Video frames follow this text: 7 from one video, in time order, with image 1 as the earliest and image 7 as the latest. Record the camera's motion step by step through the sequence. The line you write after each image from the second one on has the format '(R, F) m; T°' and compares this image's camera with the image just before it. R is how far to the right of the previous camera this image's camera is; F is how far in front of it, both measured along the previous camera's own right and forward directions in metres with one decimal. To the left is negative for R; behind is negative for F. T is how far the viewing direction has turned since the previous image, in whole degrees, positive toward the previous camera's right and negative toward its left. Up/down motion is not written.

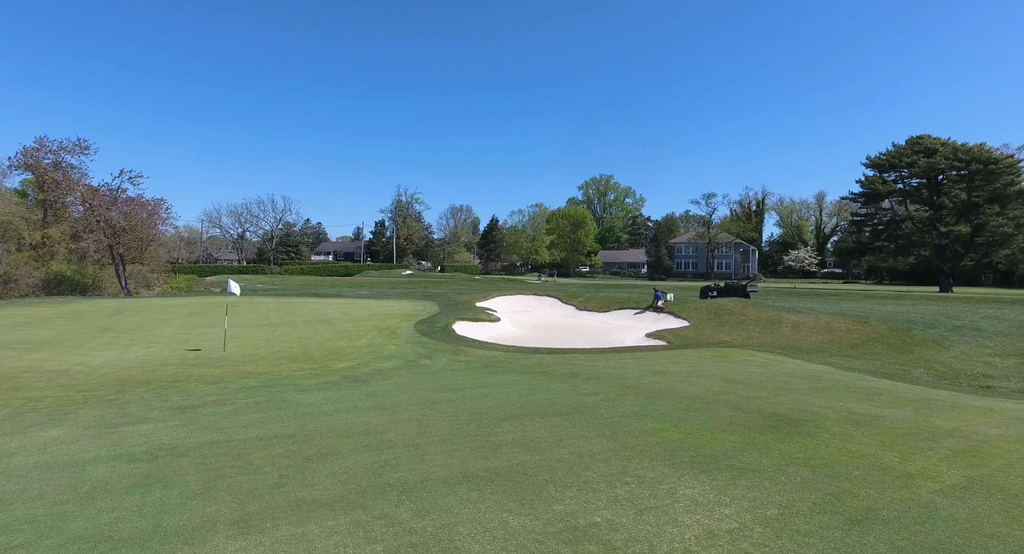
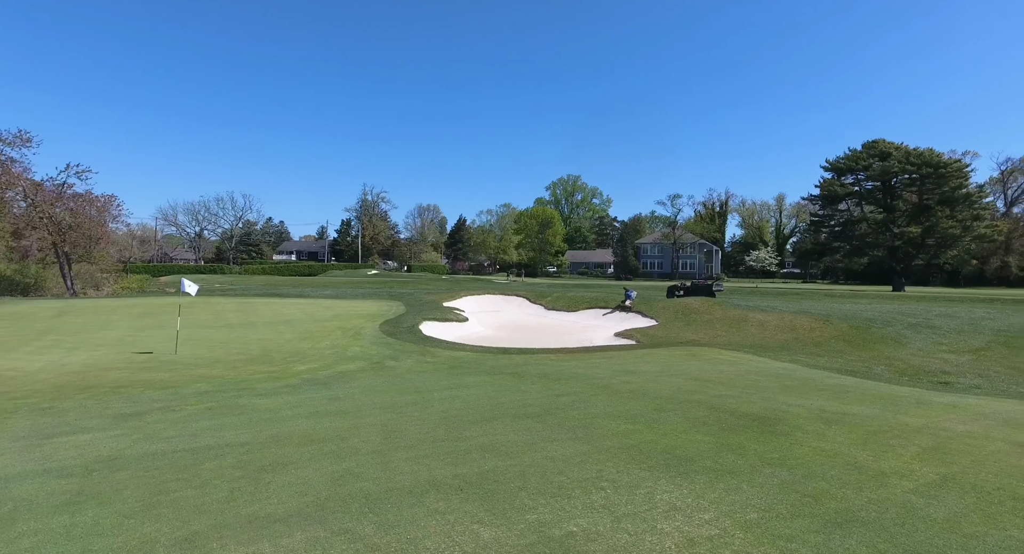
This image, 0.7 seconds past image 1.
(0.0, +0.3) m; +3°
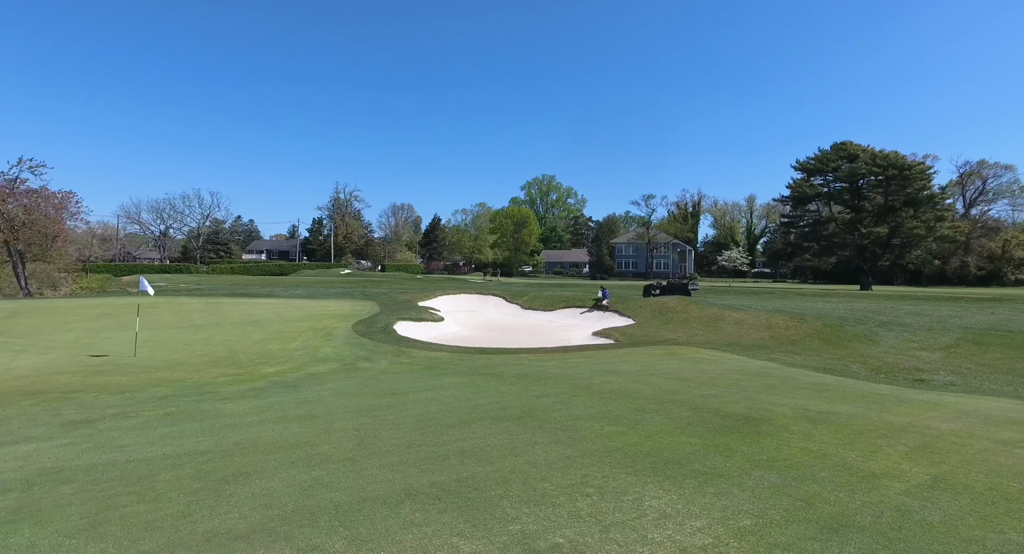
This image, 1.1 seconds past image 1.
(-0.1, +0.3) m; +3°
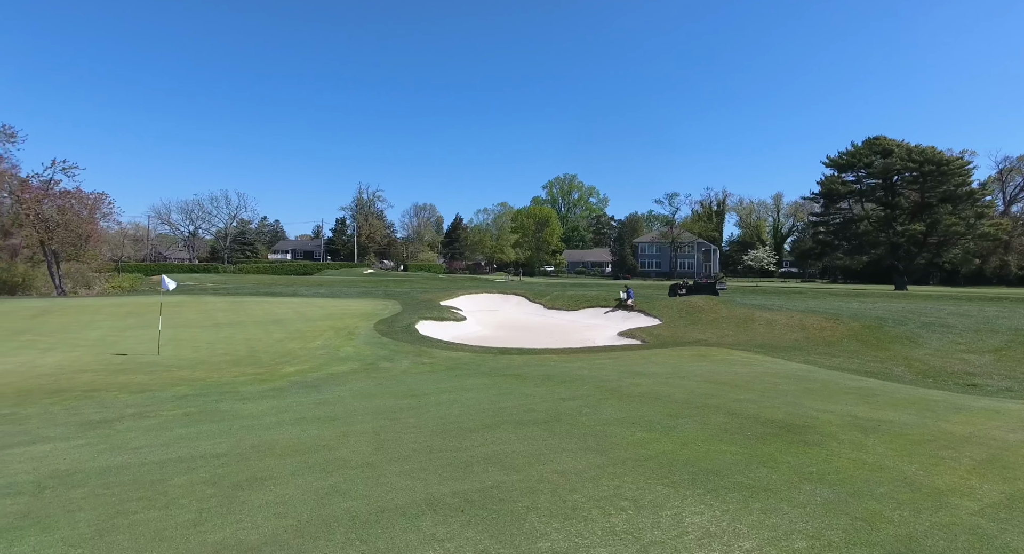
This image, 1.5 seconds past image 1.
(-0.1, +0.4) m; -2°
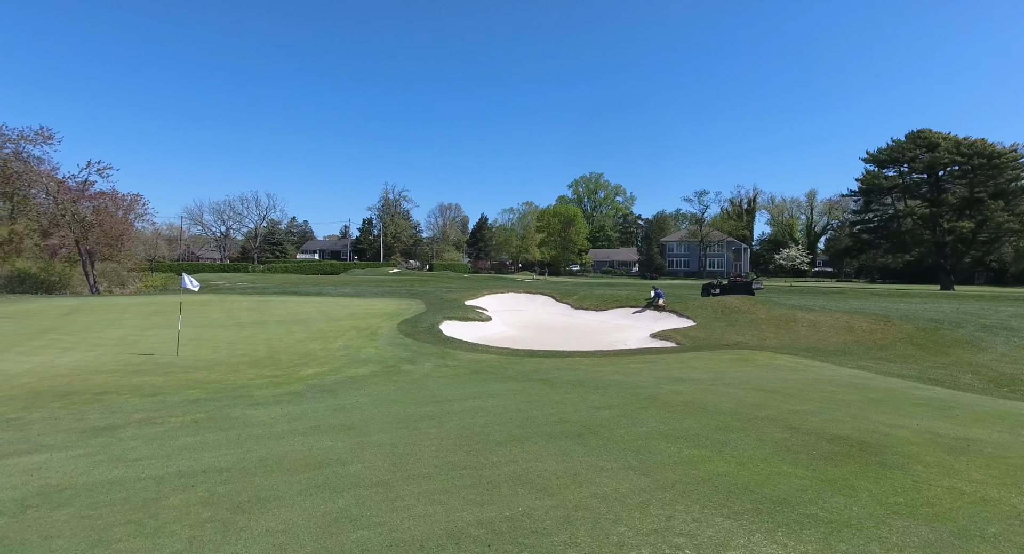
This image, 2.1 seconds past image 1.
(-0.1, +0.7) m; -3°
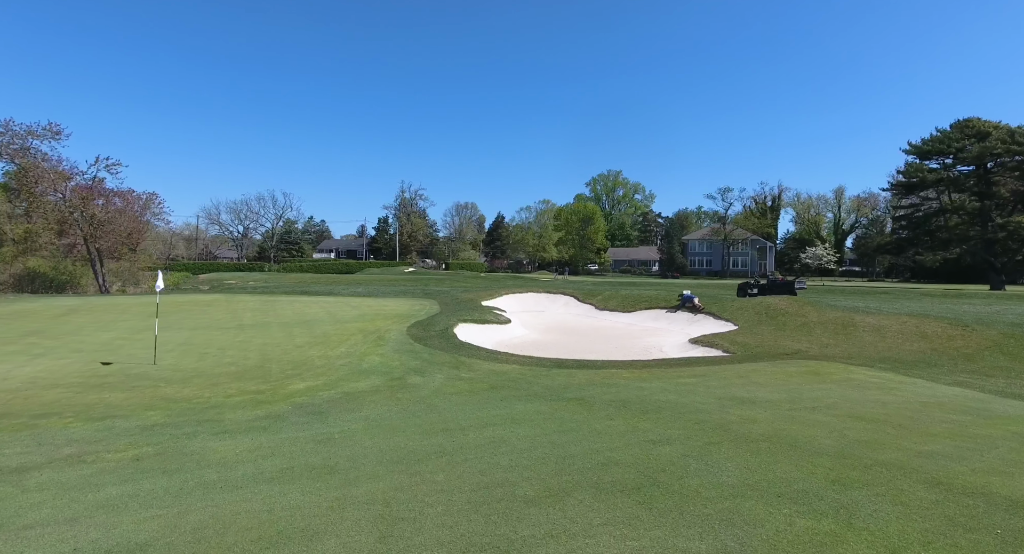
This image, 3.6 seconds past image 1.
(-0.2, +1.8) m; -2°
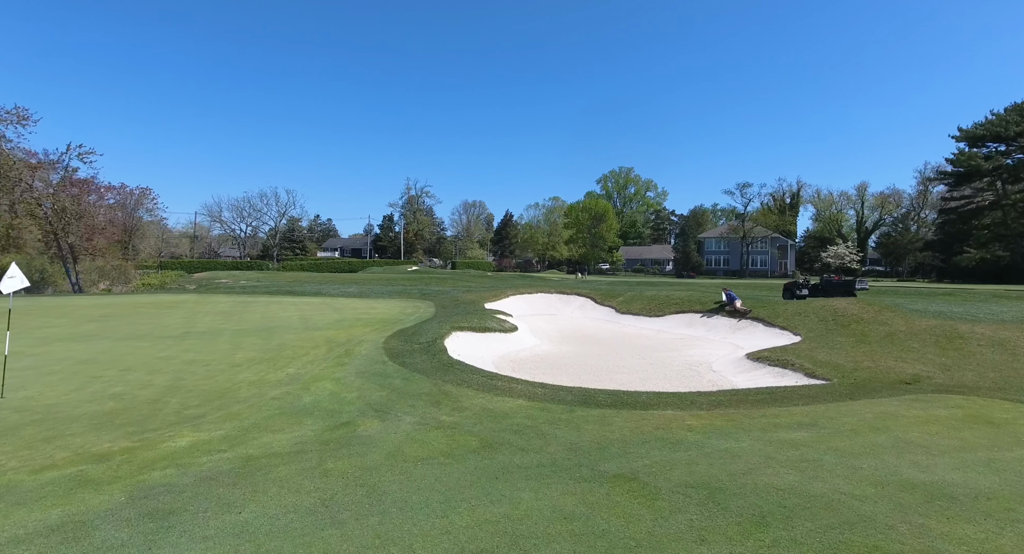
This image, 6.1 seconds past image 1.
(+0.1, +3.6) m; -1°
